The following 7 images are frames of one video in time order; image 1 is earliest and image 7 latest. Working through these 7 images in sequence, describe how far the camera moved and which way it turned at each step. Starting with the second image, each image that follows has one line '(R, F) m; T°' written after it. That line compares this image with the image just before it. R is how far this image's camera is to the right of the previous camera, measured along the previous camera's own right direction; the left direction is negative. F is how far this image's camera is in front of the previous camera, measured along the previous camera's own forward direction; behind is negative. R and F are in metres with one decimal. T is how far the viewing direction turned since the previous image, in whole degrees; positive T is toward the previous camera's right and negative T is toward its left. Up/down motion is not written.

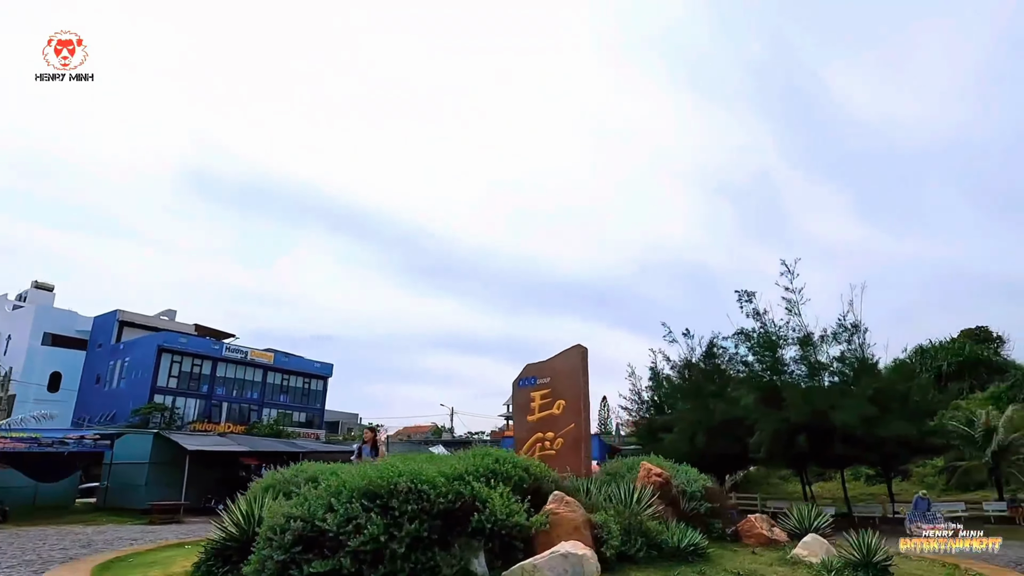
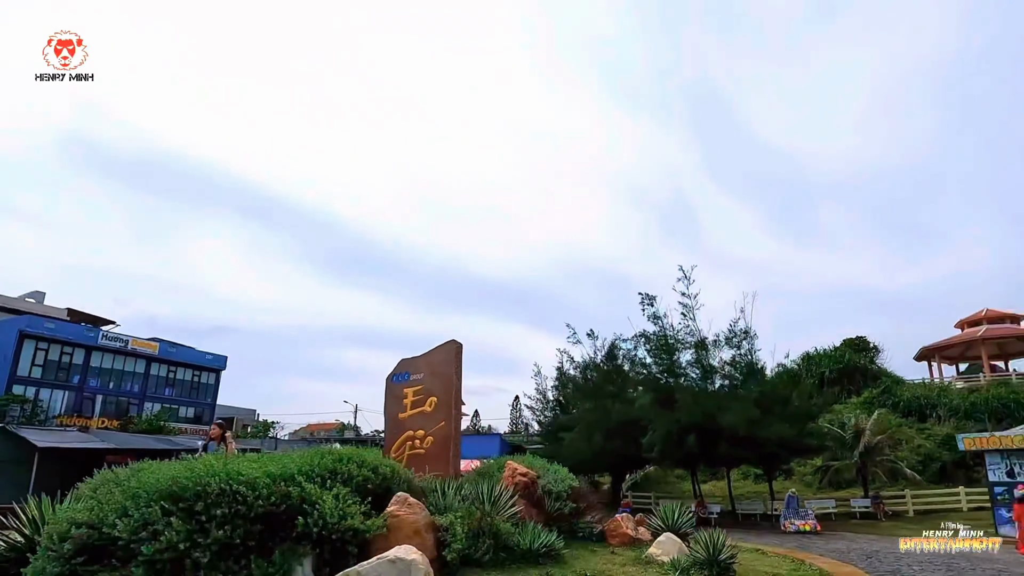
(+0.9, +0.2) m; +7°
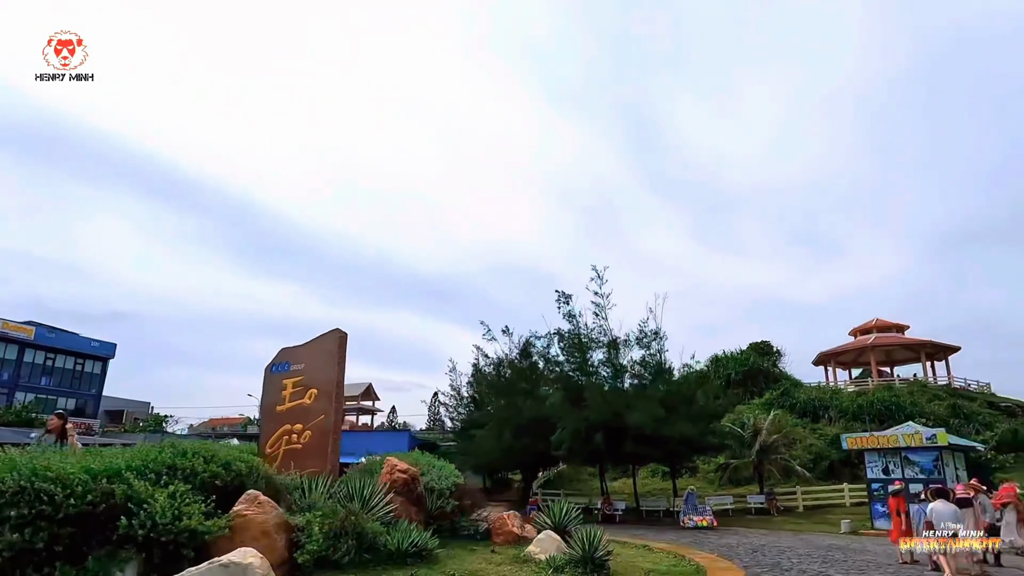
(+0.6, +0.3) m; +7°
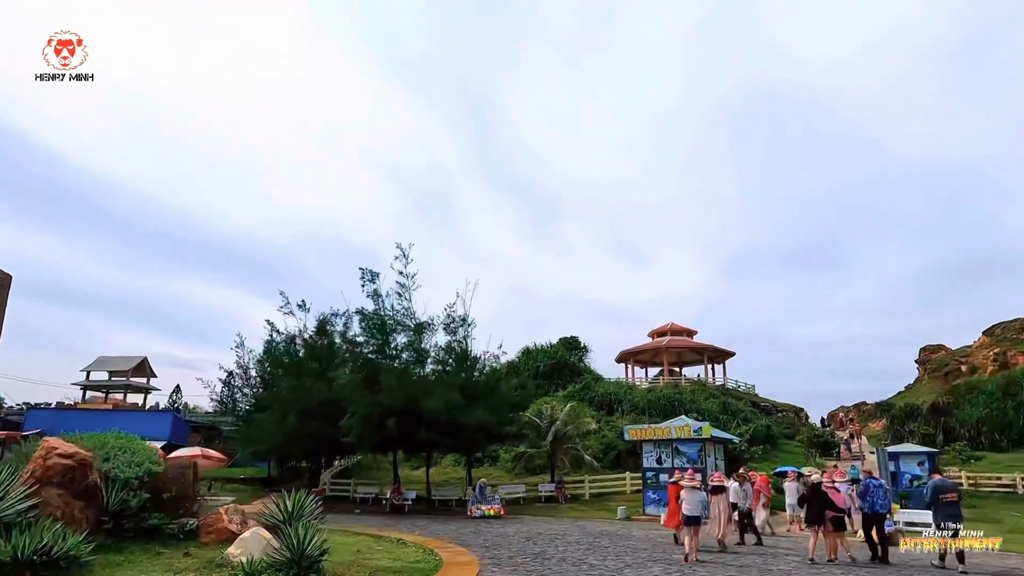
(+1.2, +1.0) m; +15°
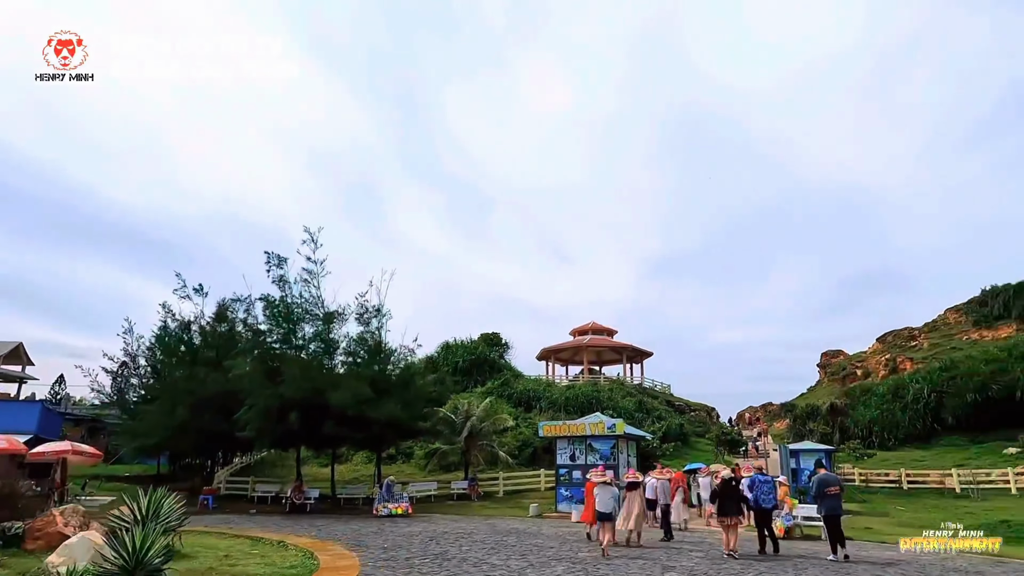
(+0.4, +0.7) m; +7°
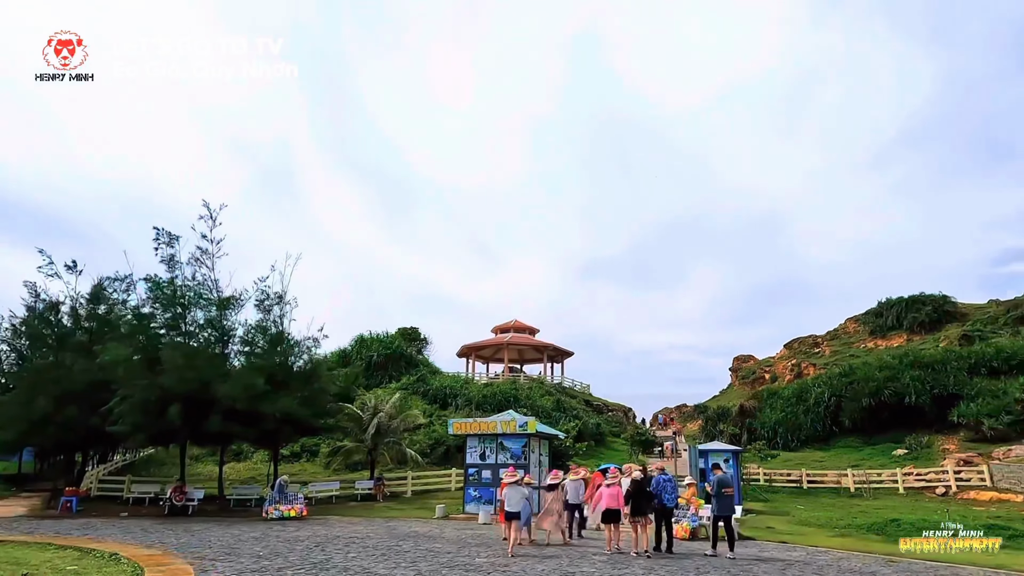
(+0.5, +0.9) m; +7°
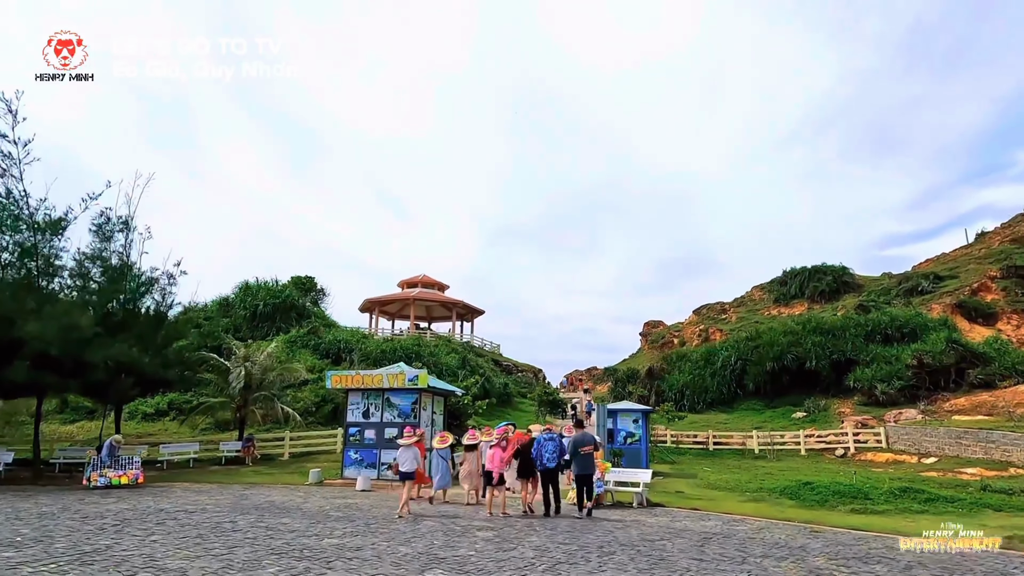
(+0.7, +2.5) m; +8°
